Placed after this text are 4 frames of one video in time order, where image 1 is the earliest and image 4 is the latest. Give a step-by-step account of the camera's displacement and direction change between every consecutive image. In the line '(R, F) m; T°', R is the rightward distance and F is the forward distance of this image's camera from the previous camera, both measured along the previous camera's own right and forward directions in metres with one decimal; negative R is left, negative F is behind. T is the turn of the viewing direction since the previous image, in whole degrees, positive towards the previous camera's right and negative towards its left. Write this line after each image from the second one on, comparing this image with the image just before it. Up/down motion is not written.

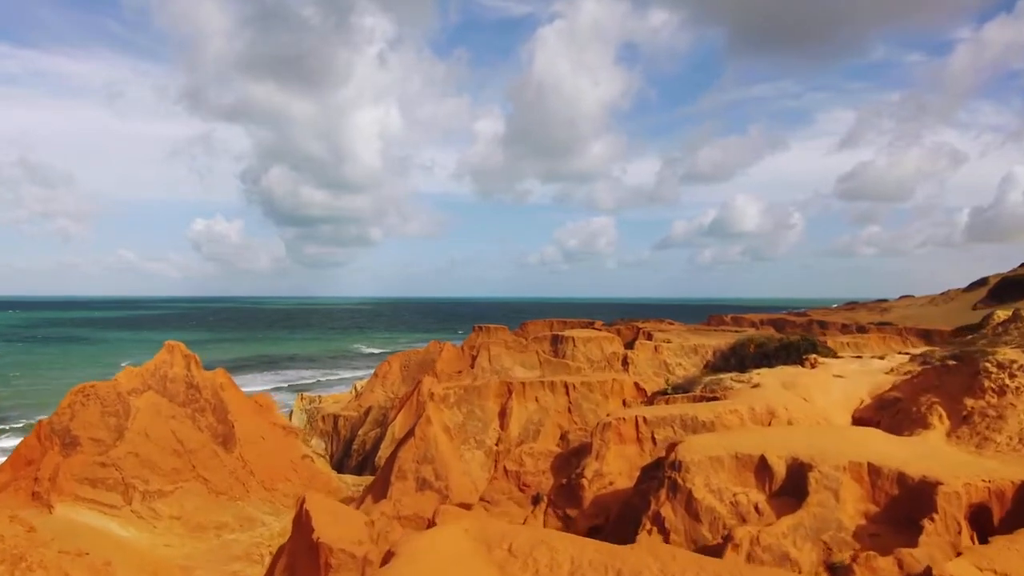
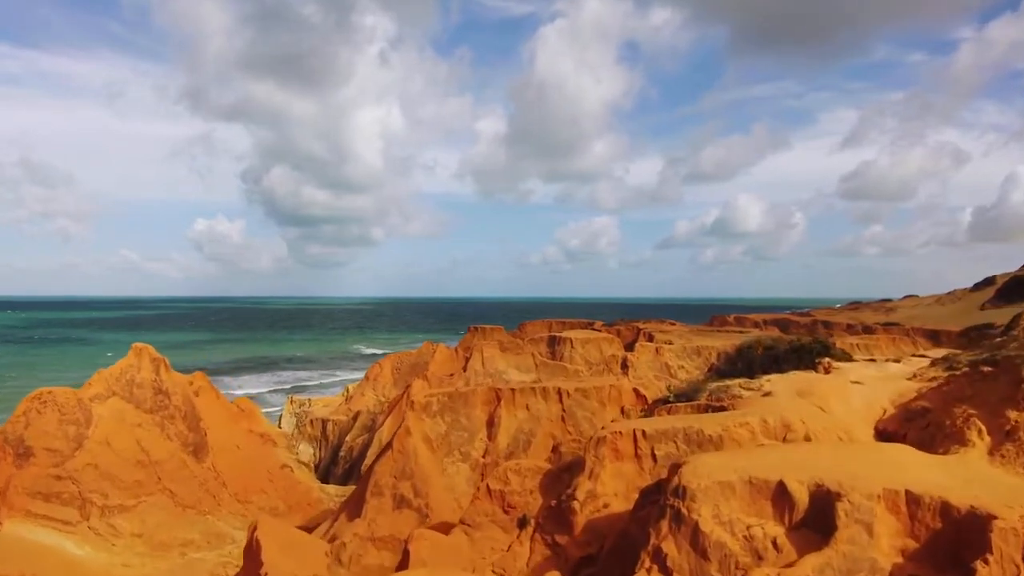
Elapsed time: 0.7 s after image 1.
(+0.3, +1.3) m; 0°
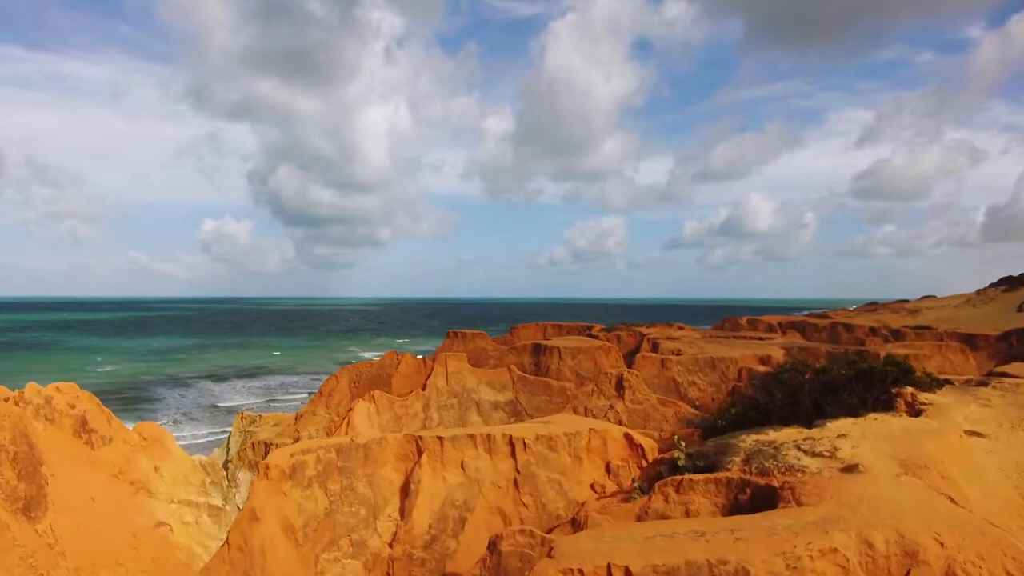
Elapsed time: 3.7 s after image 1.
(+1.2, +5.0) m; -1°
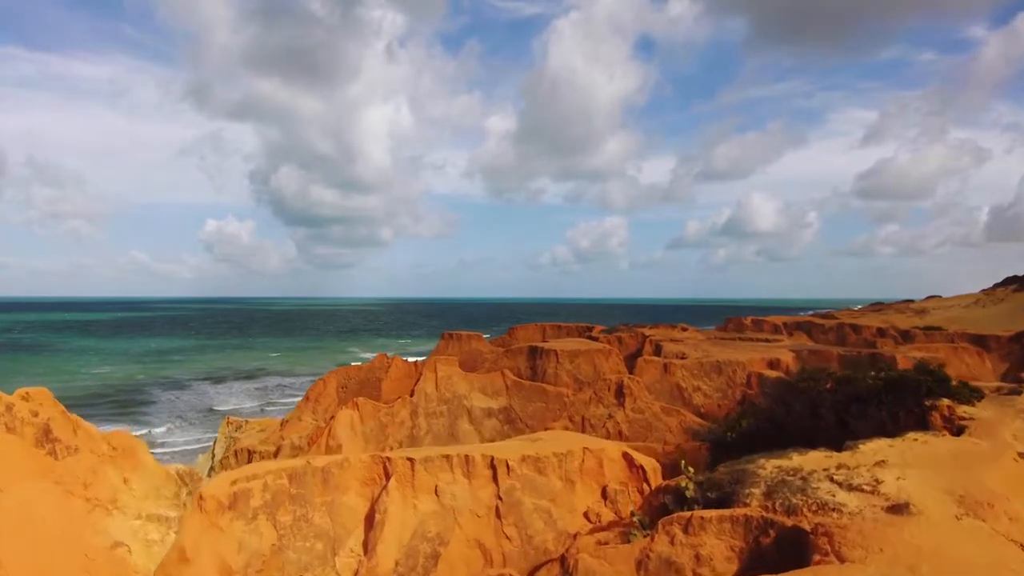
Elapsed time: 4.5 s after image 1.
(+0.3, +1.3) m; 0°
